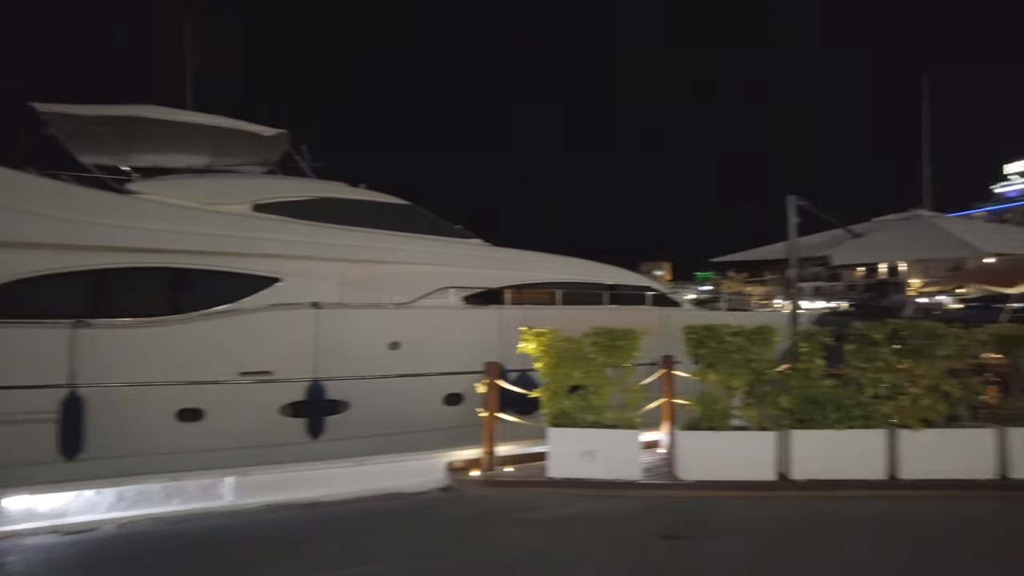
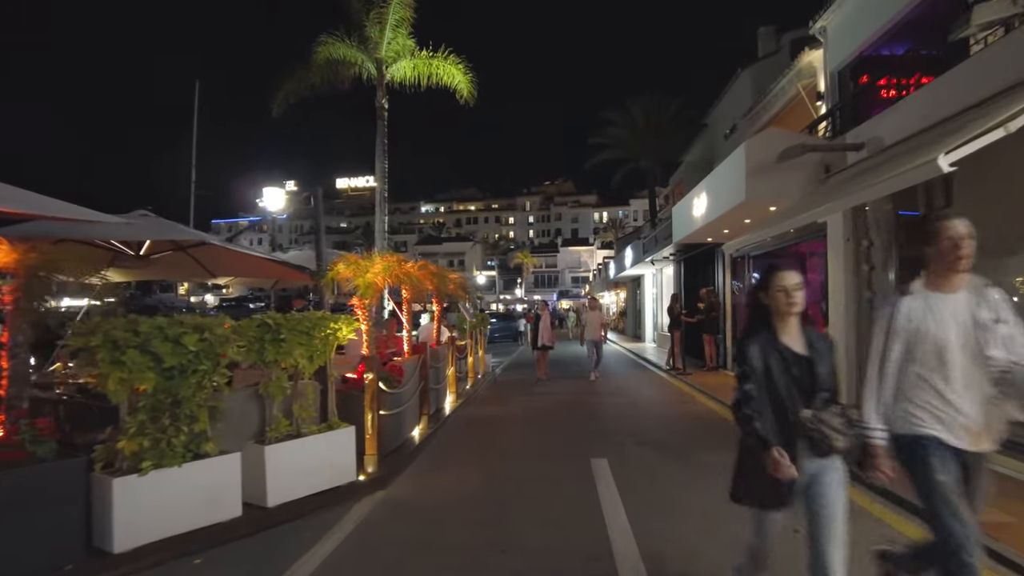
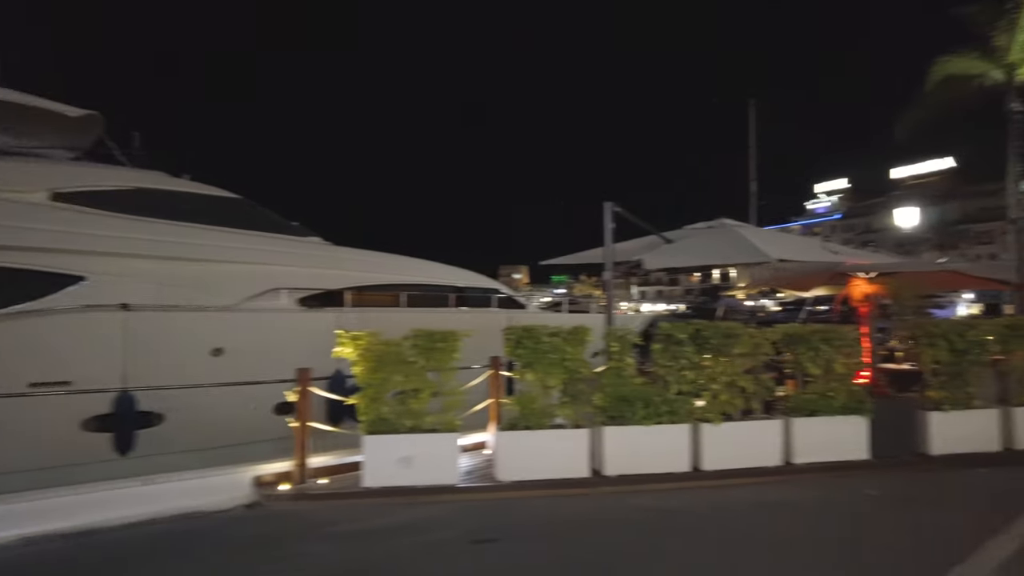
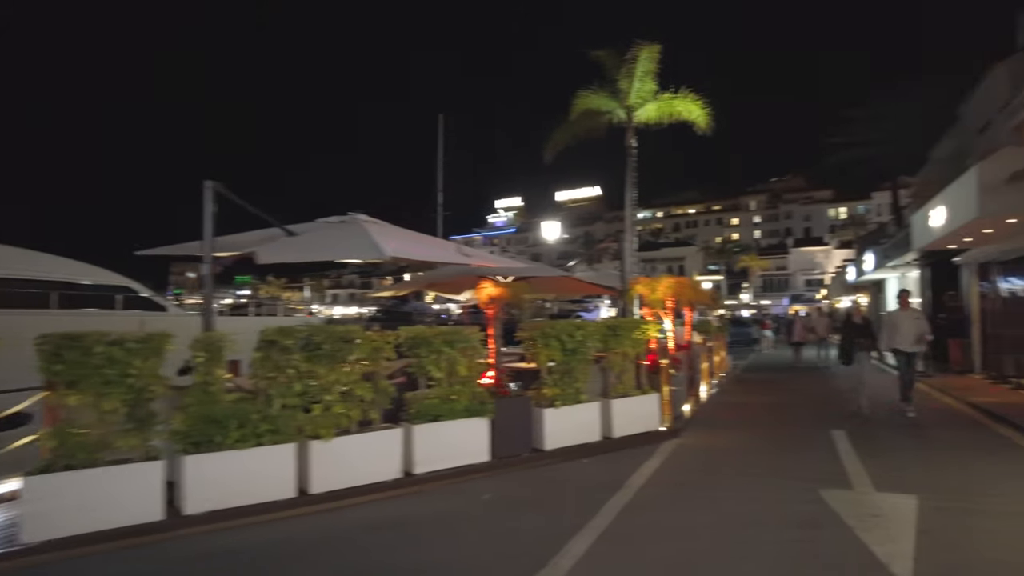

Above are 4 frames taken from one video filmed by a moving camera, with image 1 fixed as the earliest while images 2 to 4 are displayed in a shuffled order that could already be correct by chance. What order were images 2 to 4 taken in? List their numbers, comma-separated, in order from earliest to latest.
3, 4, 2
